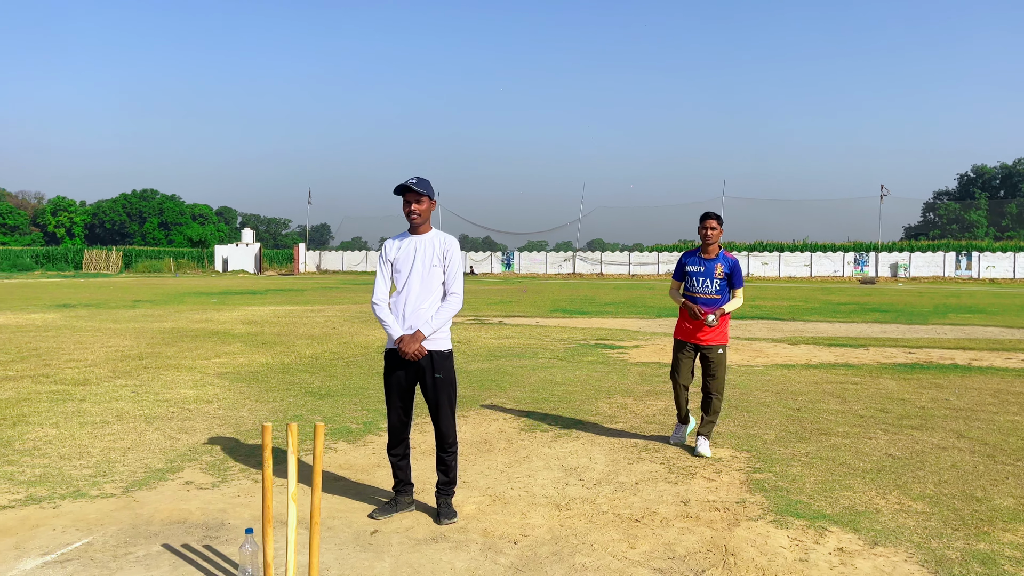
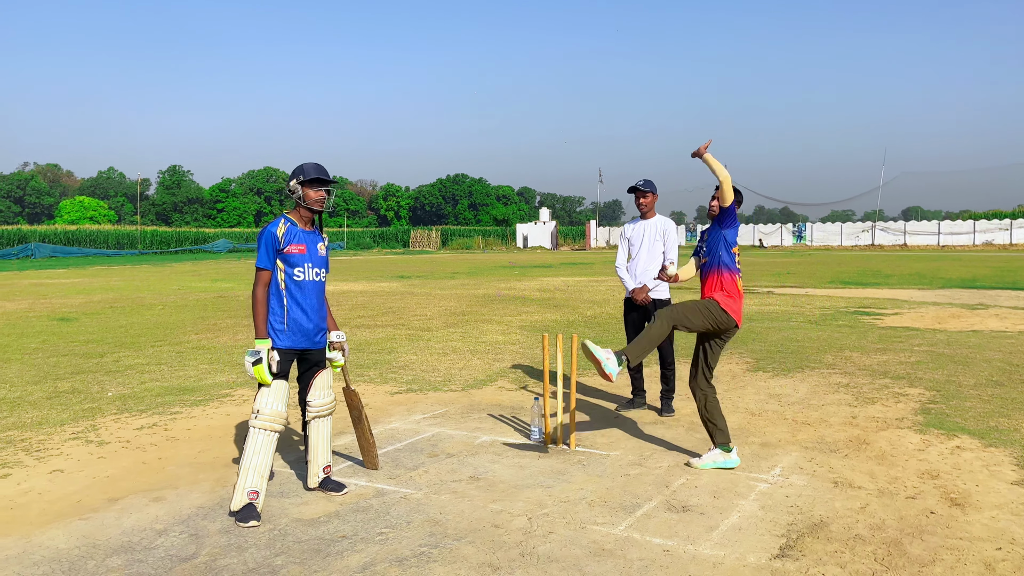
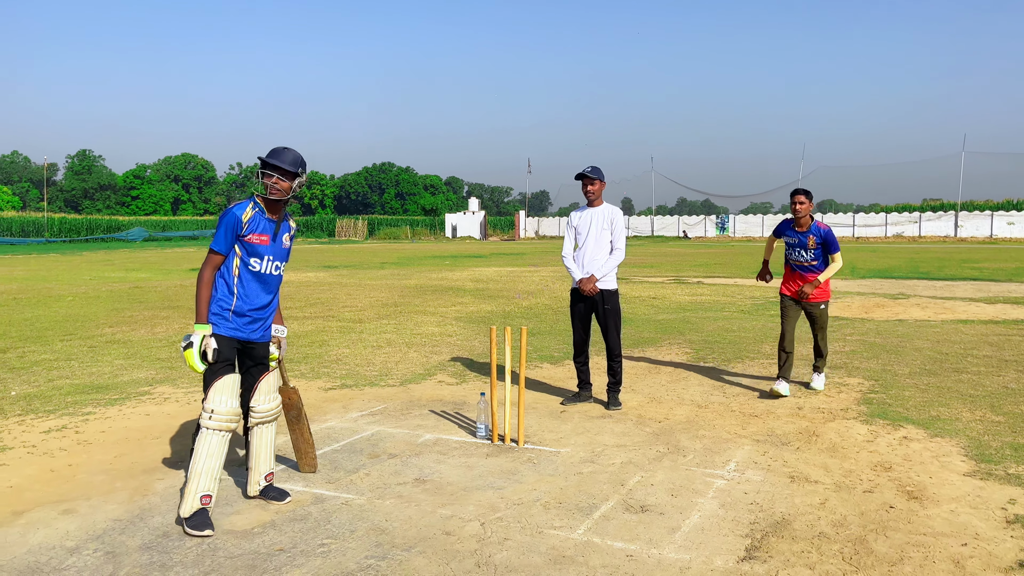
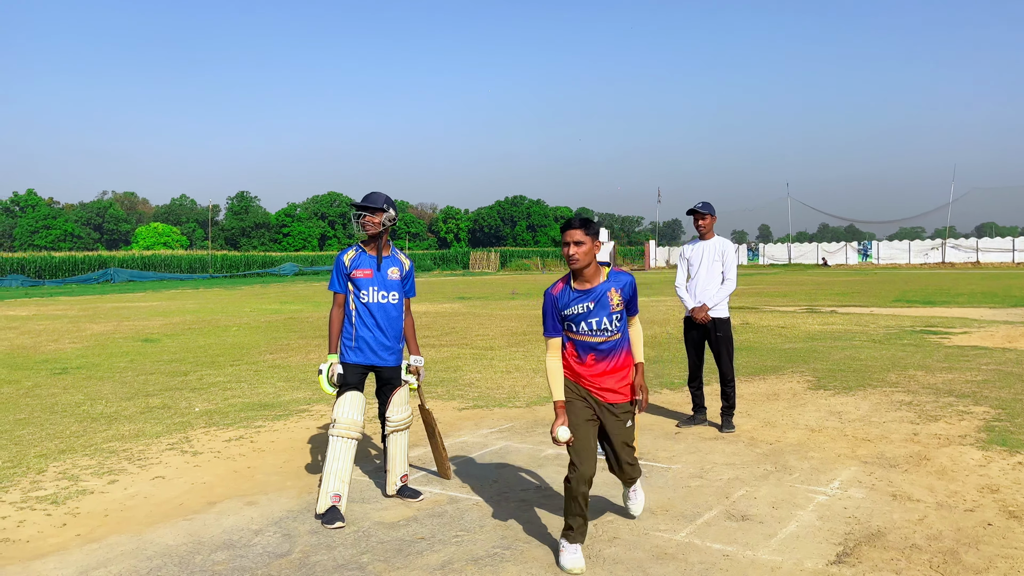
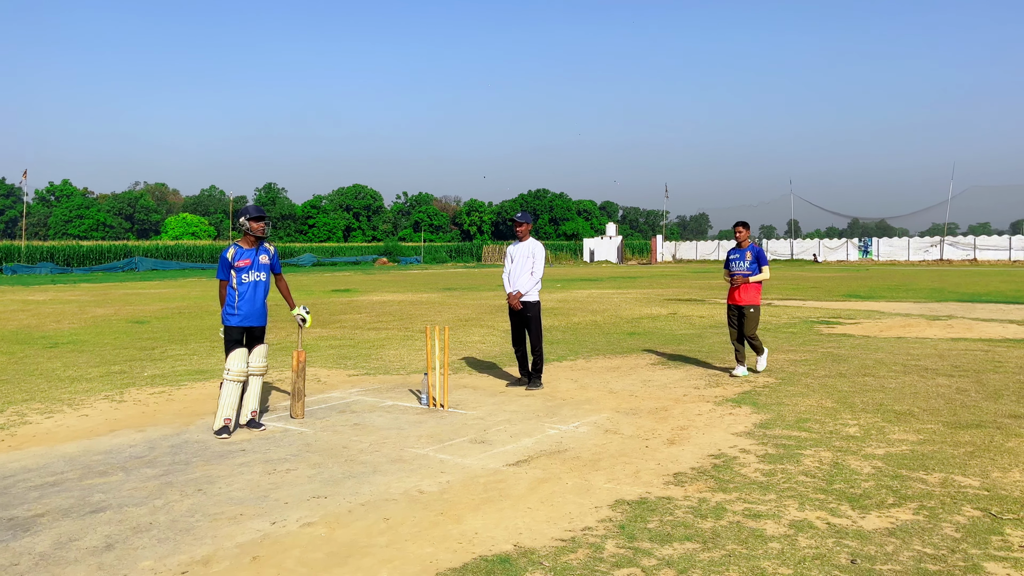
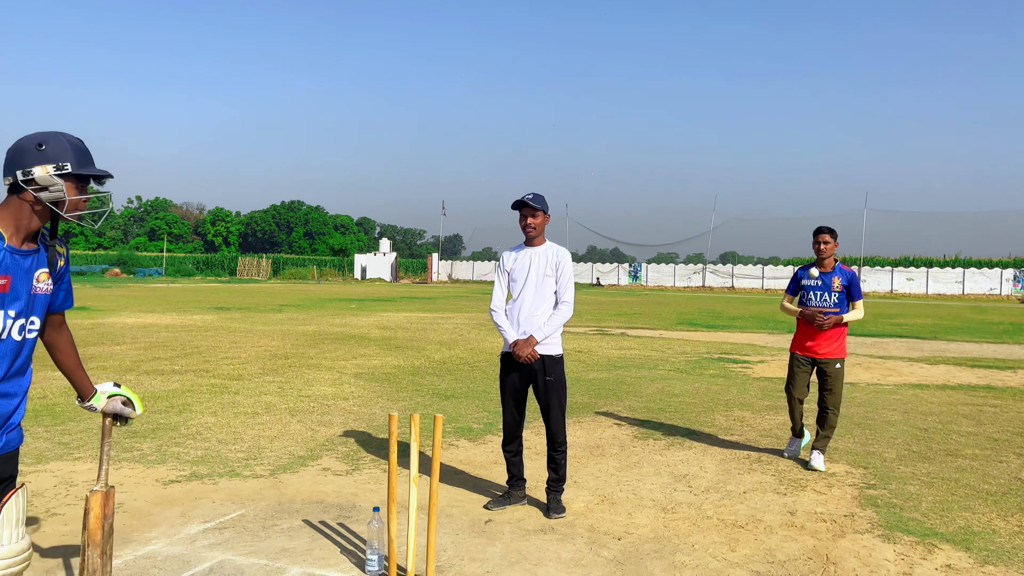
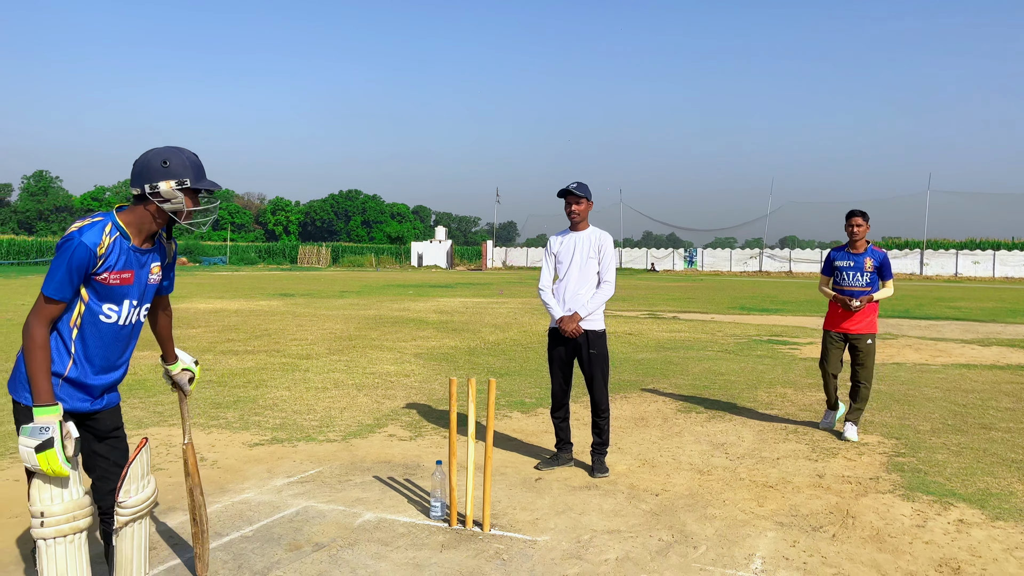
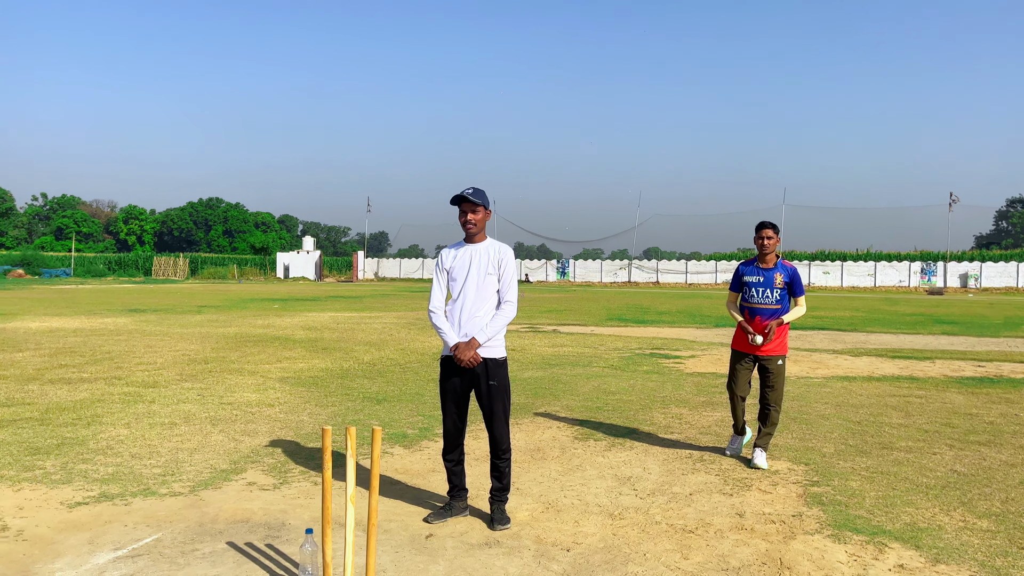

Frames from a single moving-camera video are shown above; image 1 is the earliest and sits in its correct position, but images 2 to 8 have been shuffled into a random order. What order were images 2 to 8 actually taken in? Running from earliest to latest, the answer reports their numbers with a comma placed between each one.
8, 6, 7, 3, 2, 4, 5
